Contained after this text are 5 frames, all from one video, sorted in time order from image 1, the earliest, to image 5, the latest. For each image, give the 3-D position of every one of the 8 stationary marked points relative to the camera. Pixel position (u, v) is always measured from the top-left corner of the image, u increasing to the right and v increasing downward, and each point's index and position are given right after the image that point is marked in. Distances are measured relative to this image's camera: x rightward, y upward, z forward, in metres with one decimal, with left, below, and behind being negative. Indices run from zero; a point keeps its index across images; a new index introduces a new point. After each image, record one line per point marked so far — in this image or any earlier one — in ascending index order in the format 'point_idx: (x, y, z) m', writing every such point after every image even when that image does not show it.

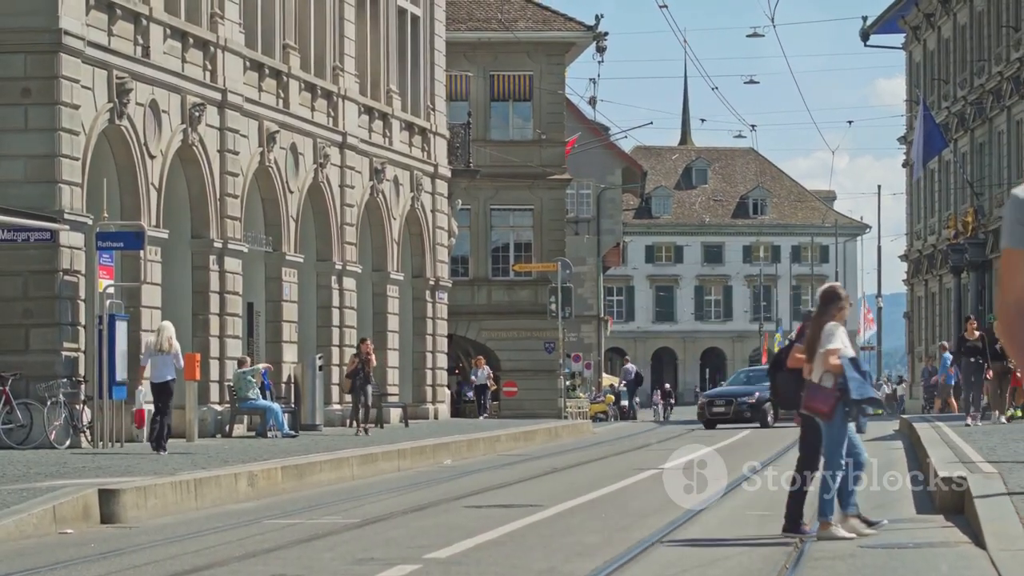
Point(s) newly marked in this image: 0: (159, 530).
0: (-2.4, -1.7, +14.4) m
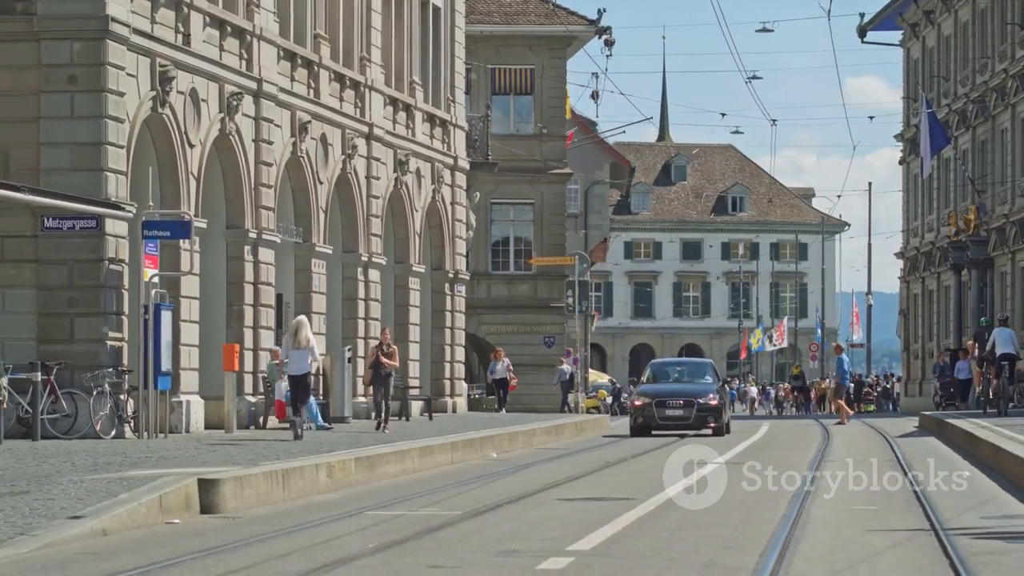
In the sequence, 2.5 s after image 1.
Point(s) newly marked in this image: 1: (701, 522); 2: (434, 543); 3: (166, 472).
0: (-1.7, -1.6, +14.1) m
1: (+1.2, -1.5, +13.4) m
2: (-0.4, -1.5, +11.8) m
3: (-2.7, -1.4, +16.2) m
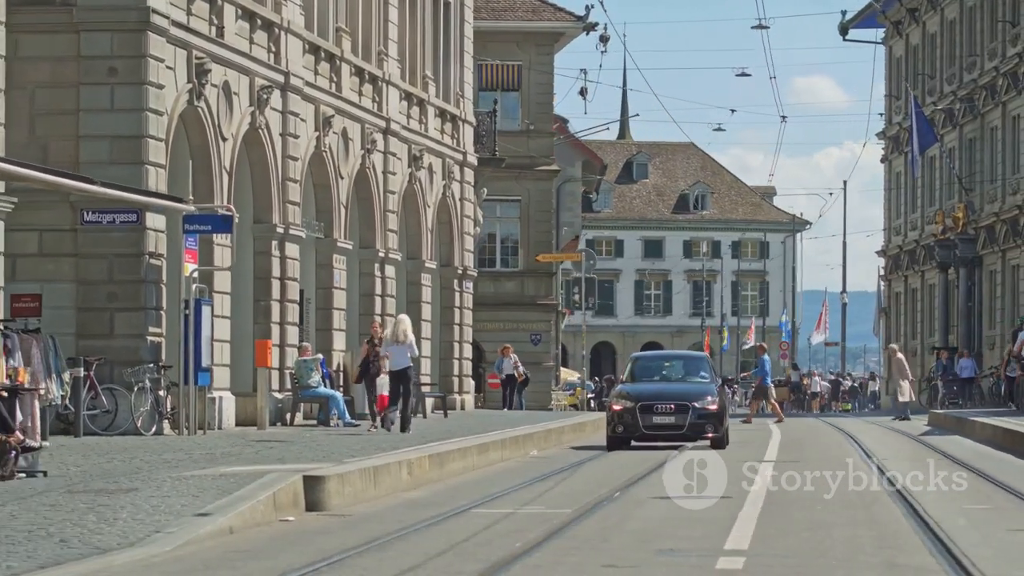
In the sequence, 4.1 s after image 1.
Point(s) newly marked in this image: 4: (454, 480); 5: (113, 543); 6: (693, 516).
0: (-0.9, -1.6, +13.9) m
1: (+2.0, -1.5, +13.2) m
2: (+0.4, -1.4, +11.6) m
3: (-2.0, -1.4, +15.9) m
4: (-0.5, -1.8, +19.6) m
5: (-2.1, -1.4, +11.2) m
6: (+1.2, -1.5, +14.1) m
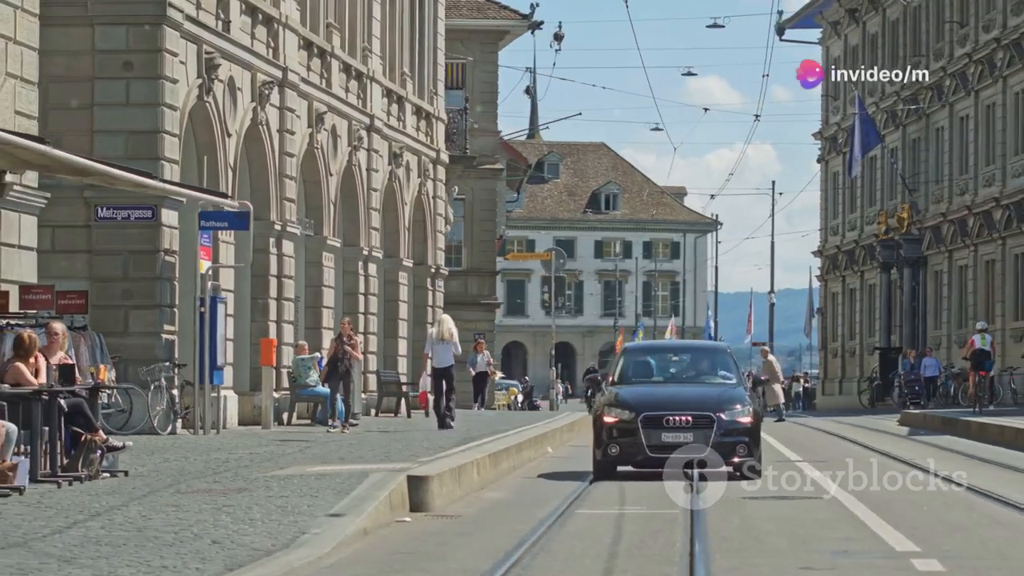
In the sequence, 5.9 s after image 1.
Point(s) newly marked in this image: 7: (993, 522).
0: (-0.1, -1.5, +13.7) m
1: (+2.8, -1.5, +13.1) m
2: (+1.2, -1.4, +11.5) m
3: (-1.3, -1.4, +15.7) m
4: (0.0, -1.8, +19.4) m
5: (-1.3, -1.4, +11.0) m
6: (+2.0, -1.5, +13.9) m
7: (+3.0, -1.5, +13.2) m
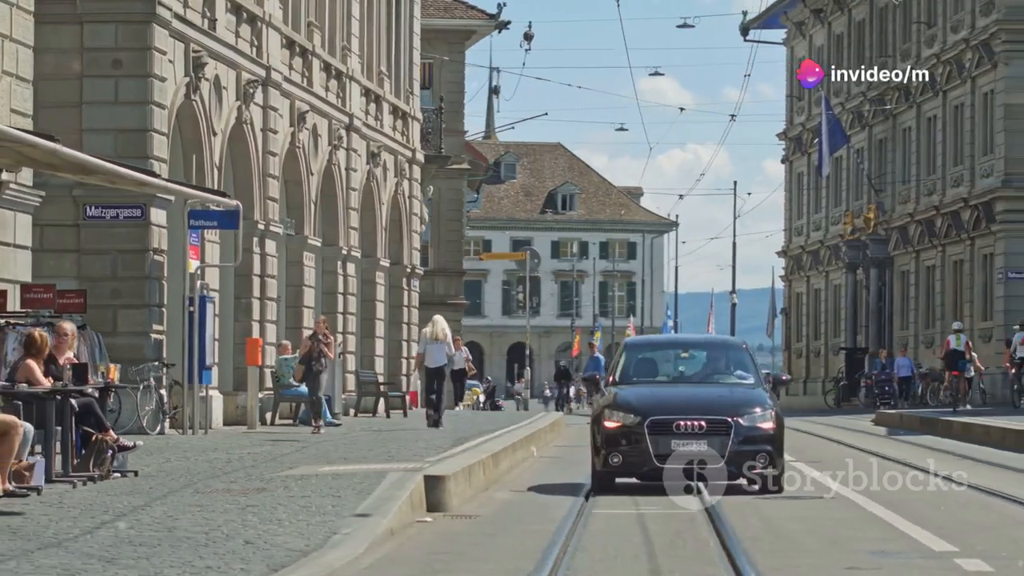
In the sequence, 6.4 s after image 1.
0: (0.0, -1.5, +13.7) m
1: (+2.9, -1.5, +13.1) m
2: (+1.4, -1.4, +11.4) m
3: (-1.2, -1.4, +15.6) m
4: (0.0, -1.8, +19.3) m
5: (-1.1, -1.3, +10.9) m
6: (+2.1, -1.5, +13.9) m
7: (+3.2, -1.5, +13.2) m
